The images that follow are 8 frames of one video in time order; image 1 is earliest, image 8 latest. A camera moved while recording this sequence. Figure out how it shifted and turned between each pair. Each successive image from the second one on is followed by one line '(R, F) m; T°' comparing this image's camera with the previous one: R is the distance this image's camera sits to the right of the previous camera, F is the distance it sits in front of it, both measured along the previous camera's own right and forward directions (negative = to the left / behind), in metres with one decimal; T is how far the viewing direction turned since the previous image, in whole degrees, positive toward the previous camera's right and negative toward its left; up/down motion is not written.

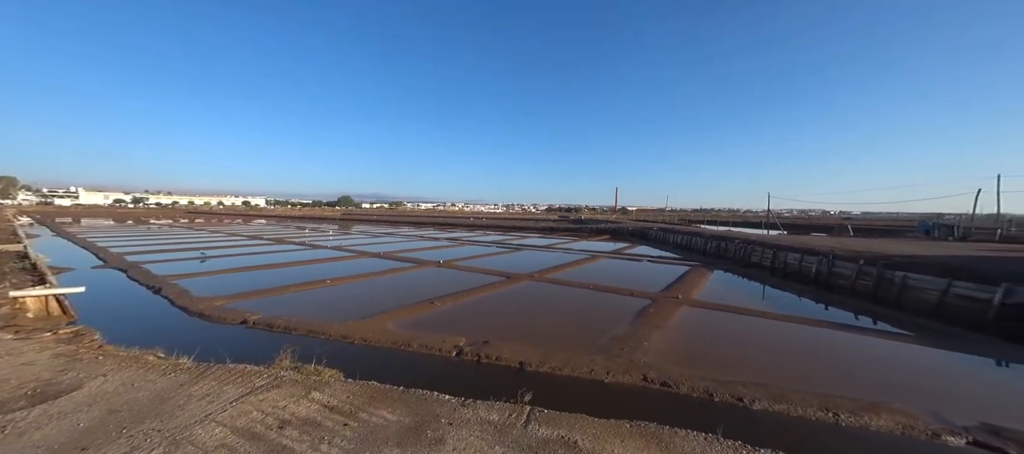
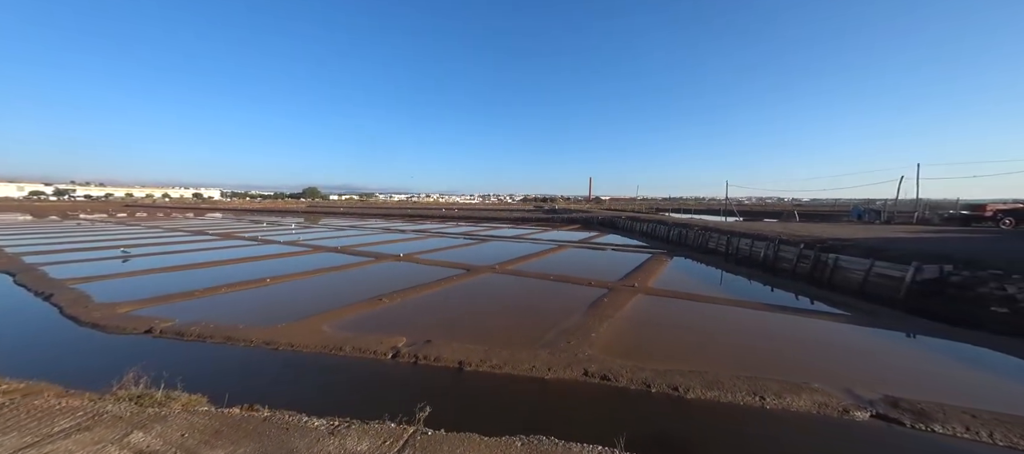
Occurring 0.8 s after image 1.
(+0.6, +0.3) m; +5°
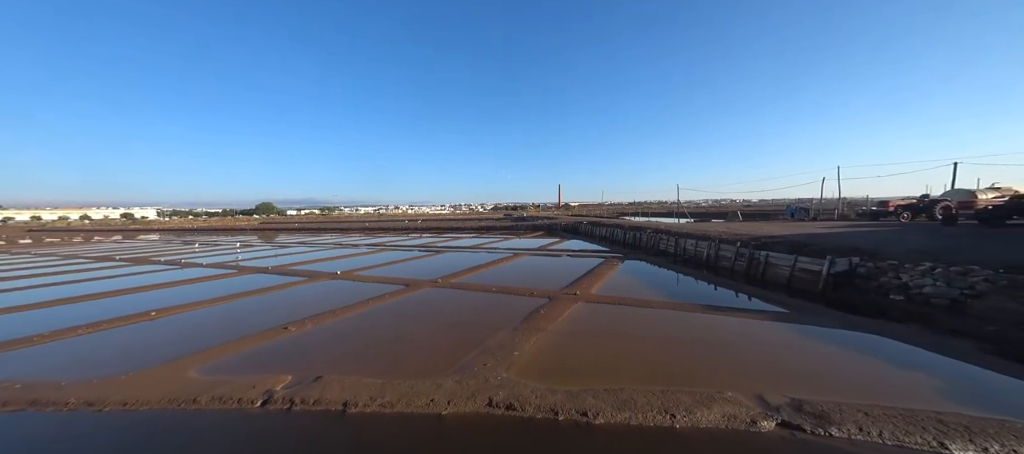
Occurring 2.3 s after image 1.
(+1.1, +0.5) m; +6°
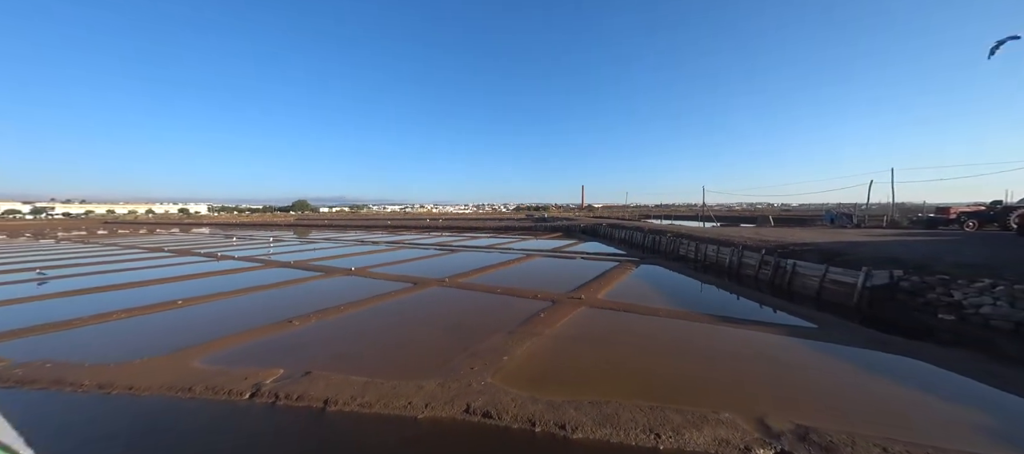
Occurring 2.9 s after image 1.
(+0.6, +0.2) m; -4°
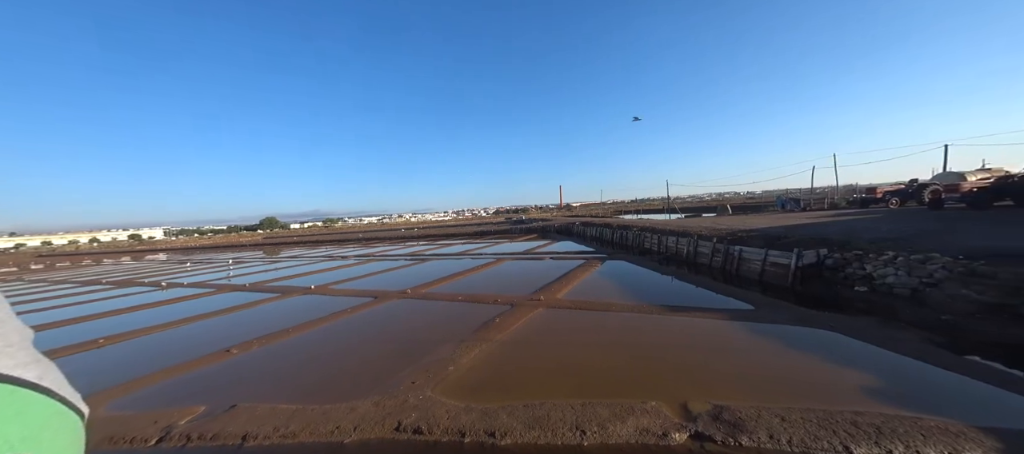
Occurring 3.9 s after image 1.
(+0.8, 0.0) m; +4°
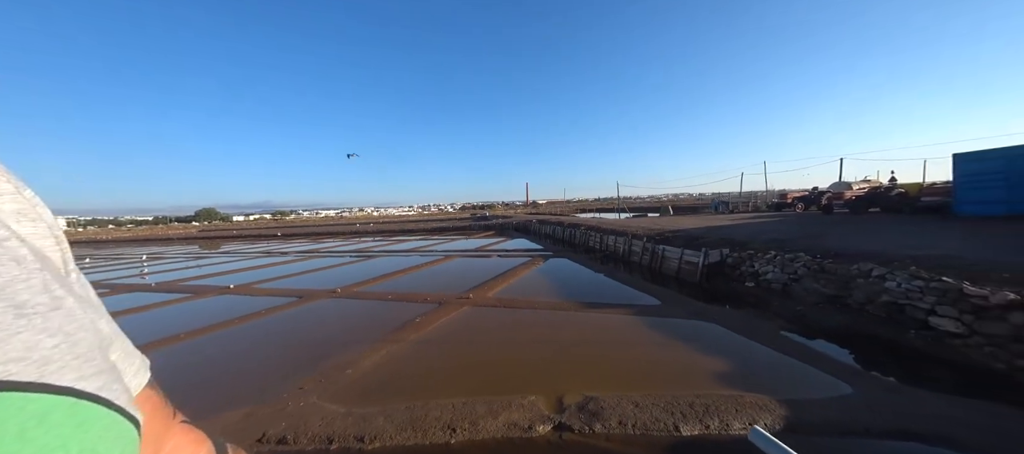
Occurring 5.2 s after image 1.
(+1.1, -0.2) m; +7°
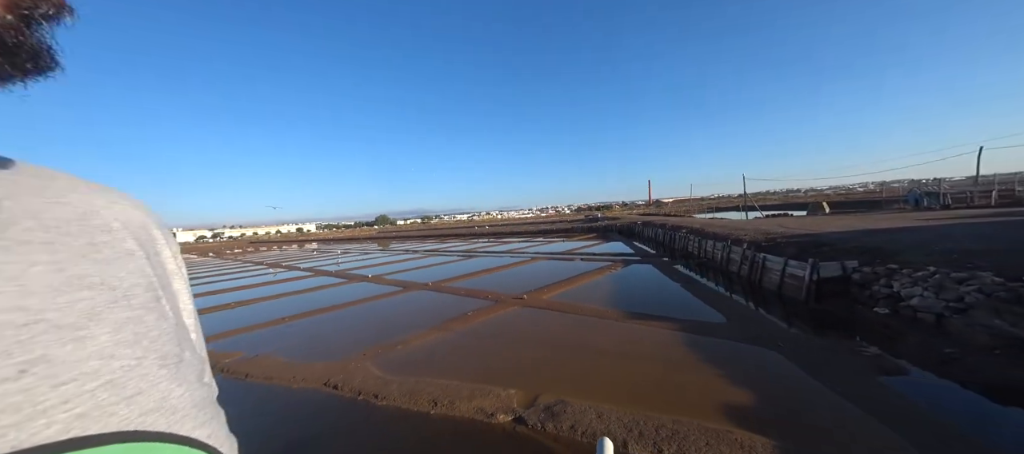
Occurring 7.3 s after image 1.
(+2.2, -0.2) m; -20°
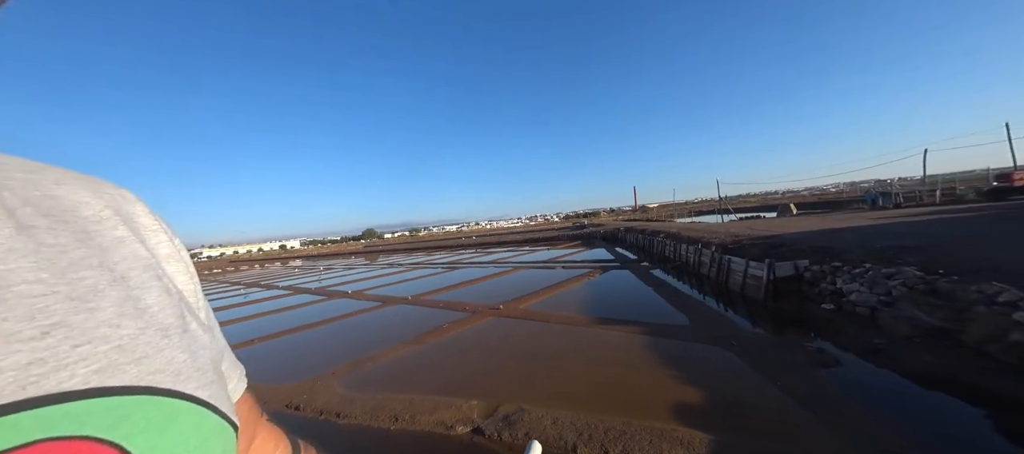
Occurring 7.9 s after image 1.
(+0.5, -0.2) m; +2°
